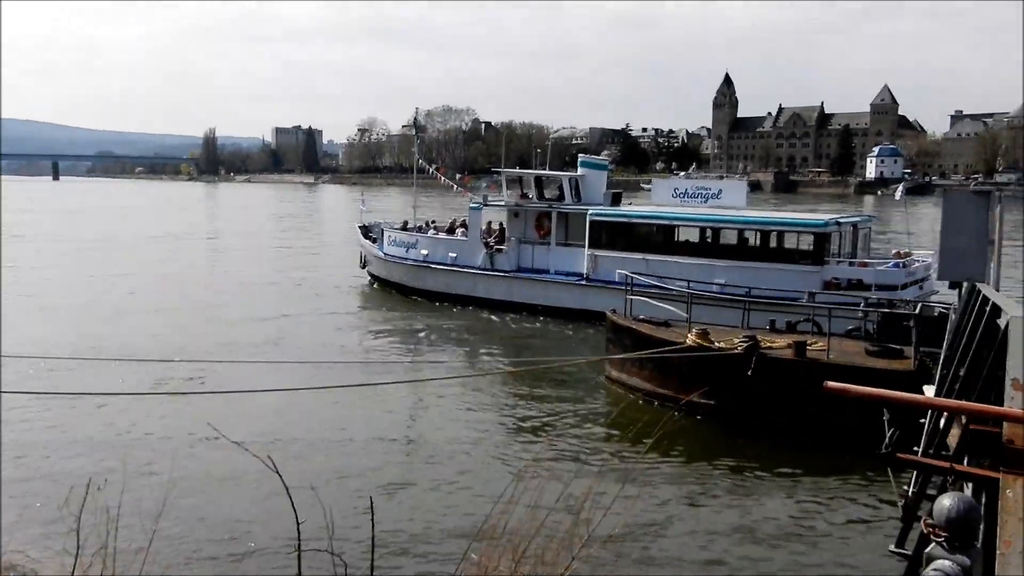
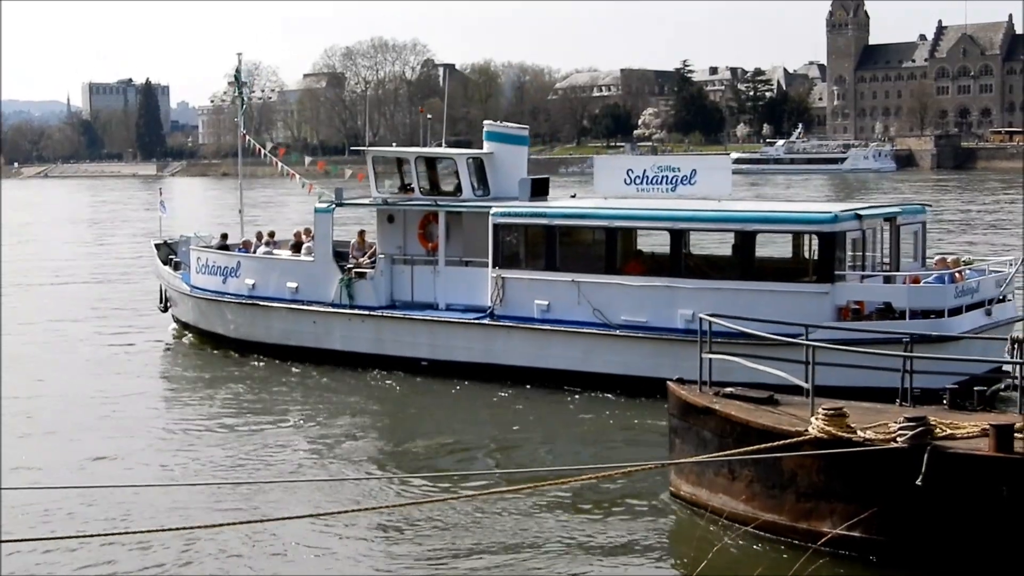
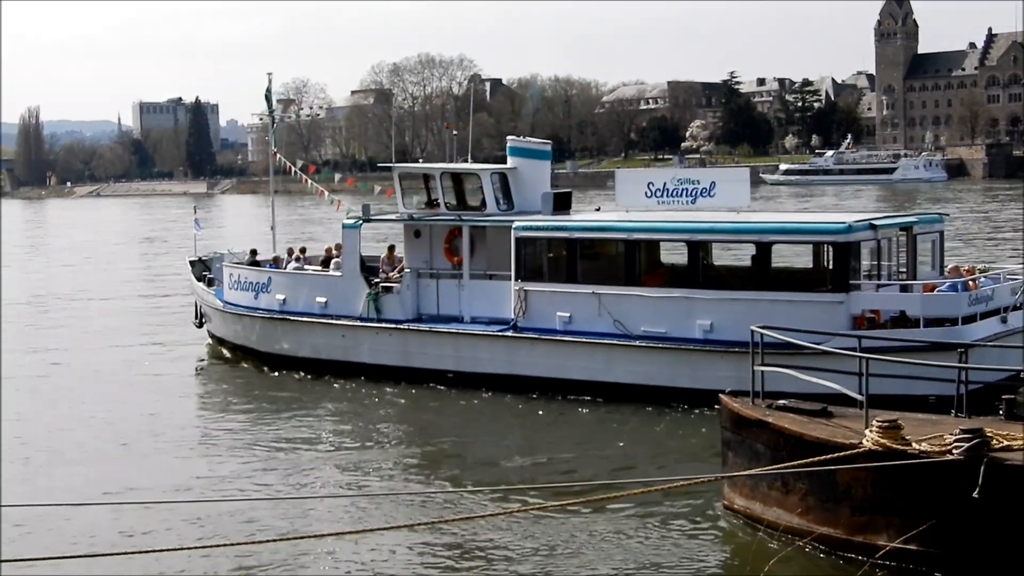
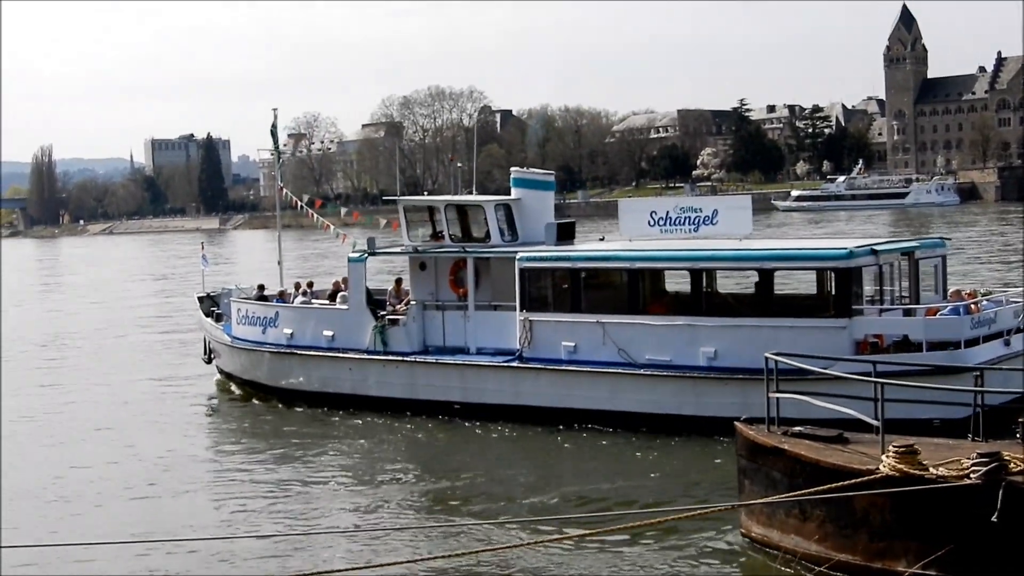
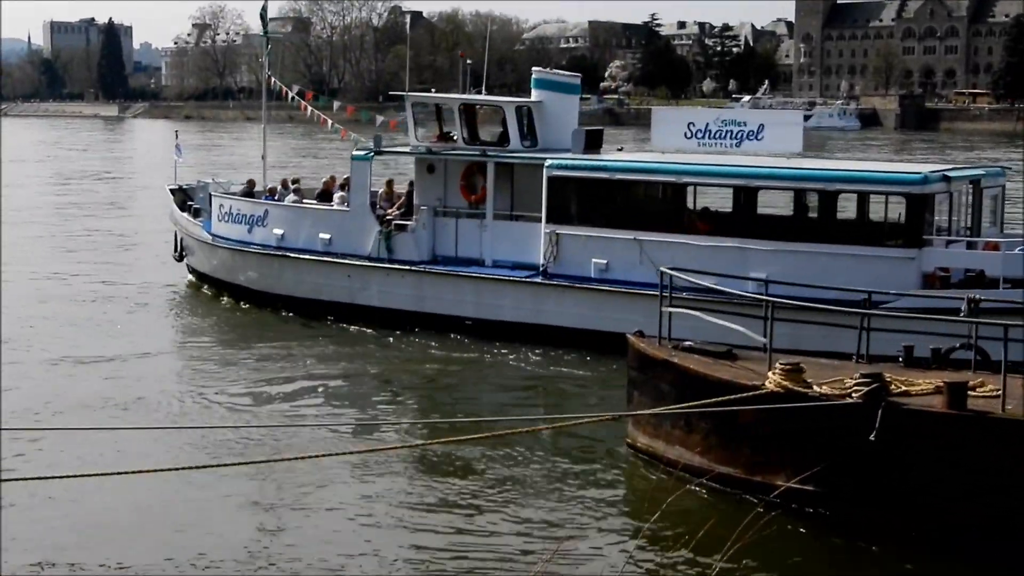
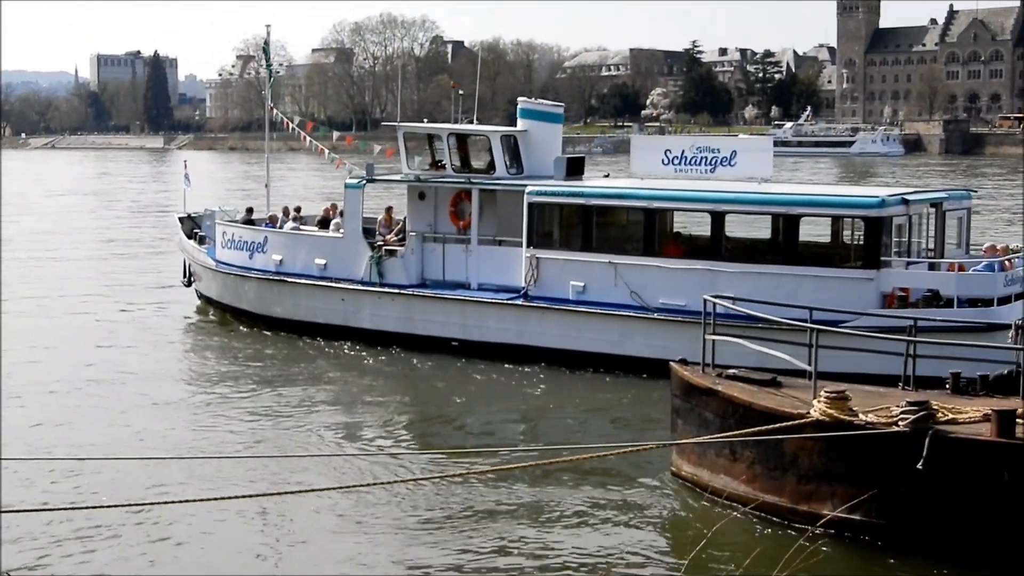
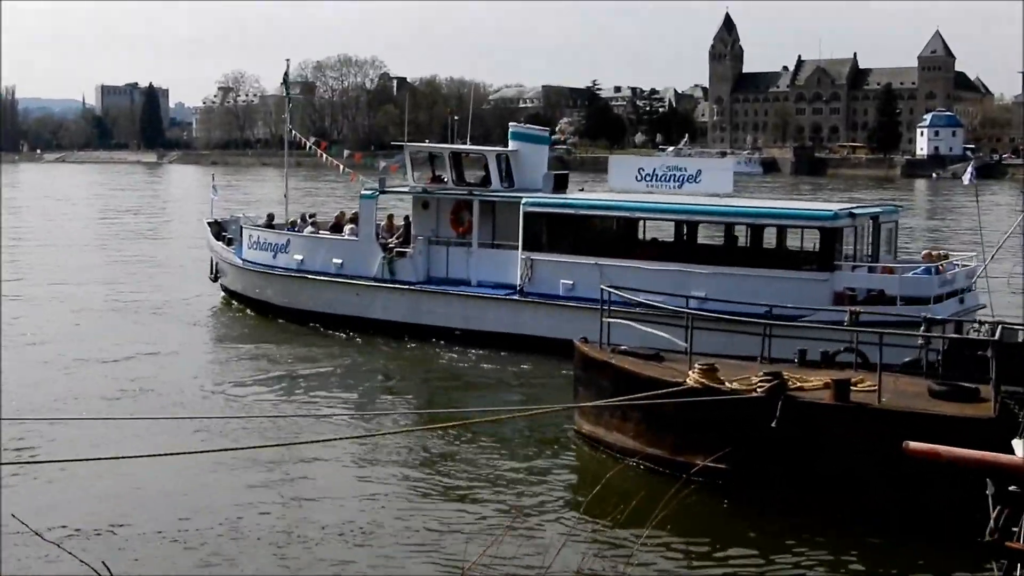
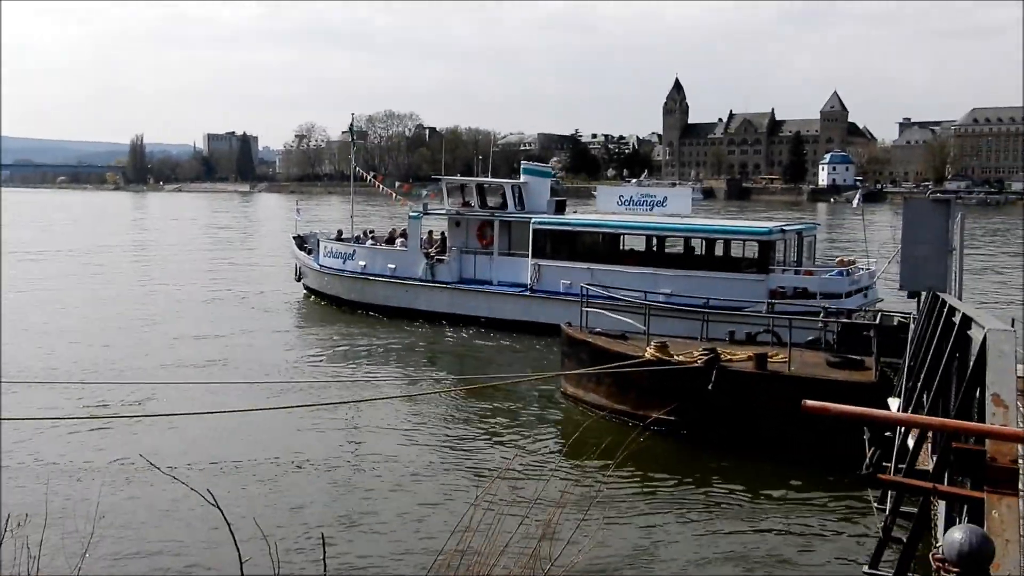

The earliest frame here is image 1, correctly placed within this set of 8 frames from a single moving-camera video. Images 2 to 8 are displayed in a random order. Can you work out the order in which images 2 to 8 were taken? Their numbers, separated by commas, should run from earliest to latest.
8, 7, 5, 6, 2, 3, 4
